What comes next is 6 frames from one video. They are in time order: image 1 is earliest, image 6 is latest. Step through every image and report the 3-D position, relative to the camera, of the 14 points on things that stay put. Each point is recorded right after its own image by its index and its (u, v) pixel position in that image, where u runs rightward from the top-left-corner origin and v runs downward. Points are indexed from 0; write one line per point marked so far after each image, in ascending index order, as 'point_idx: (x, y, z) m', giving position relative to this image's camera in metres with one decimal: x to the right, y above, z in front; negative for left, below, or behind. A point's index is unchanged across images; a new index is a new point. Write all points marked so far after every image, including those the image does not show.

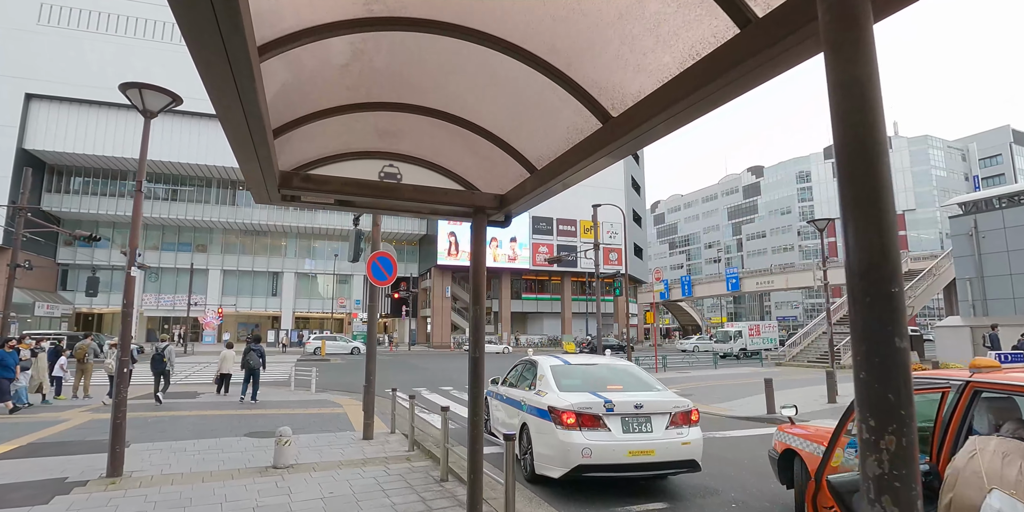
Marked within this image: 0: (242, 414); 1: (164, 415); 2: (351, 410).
0: (-5.7, -3.4, +11.3) m
1: (-7.3, -3.3, +11.2) m
2: (-3.7, -3.5, +12.1) m
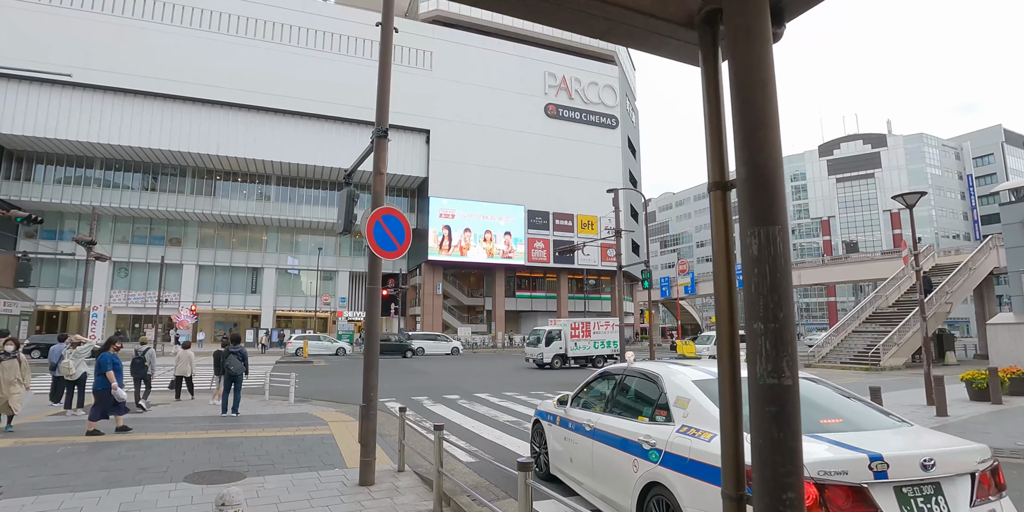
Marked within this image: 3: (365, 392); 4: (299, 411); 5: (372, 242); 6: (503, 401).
0: (-5.1, -2.9, +8.5) m
1: (-6.6, -2.9, +8.3) m
2: (-3.0, -3.1, +9.3) m
3: (-1.6, -1.5, +5.9) m
4: (-4.7, -3.5, +11.9) m
5: (-1.5, +0.2, +5.6) m
6: (-0.2, -3.8, +13.7) m
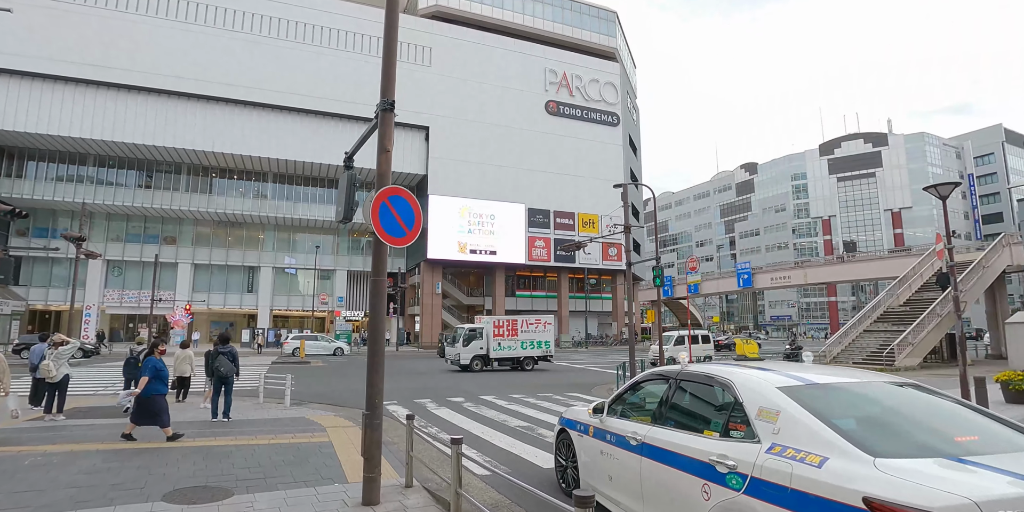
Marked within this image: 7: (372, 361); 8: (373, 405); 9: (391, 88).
0: (-4.8, -2.8, +7.7) m
1: (-6.4, -2.7, +7.5) m
2: (-2.8, -2.9, +8.6) m
3: (-1.4, -1.4, +5.2) m
4: (-4.5, -3.4, +11.2) m
5: (-1.2, +0.3, +4.9) m
6: (0.0, -3.6, +13.0) m
7: (-1.4, -1.0, +5.3) m
8: (-1.4, -1.5, +5.2) m
9: (-1.4, +1.9, +6.0) m
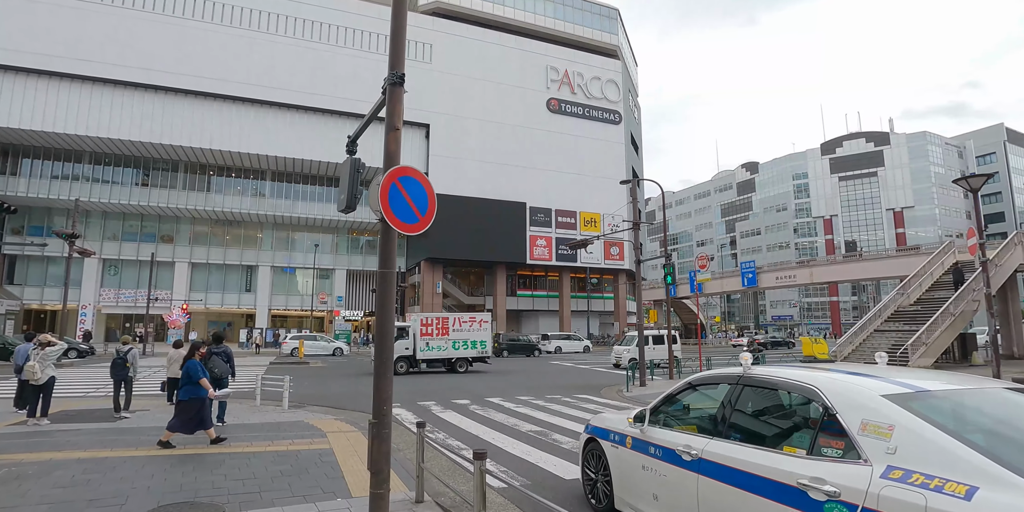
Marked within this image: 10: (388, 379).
0: (-4.6, -2.7, +7.2) m
1: (-6.2, -2.6, +7.0) m
2: (-2.6, -2.8, +8.0) m
3: (-1.2, -1.3, +4.6) m
4: (-4.3, -3.3, +10.6) m
5: (-1.0, +0.4, +4.3) m
6: (+0.2, -3.5, +12.5) m
7: (-1.2, -0.9, +4.7) m
8: (-1.1, -1.4, +4.7) m
9: (-1.1, +2.0, +5.4) m
10: (-1.1, -1.1, +4.7) m
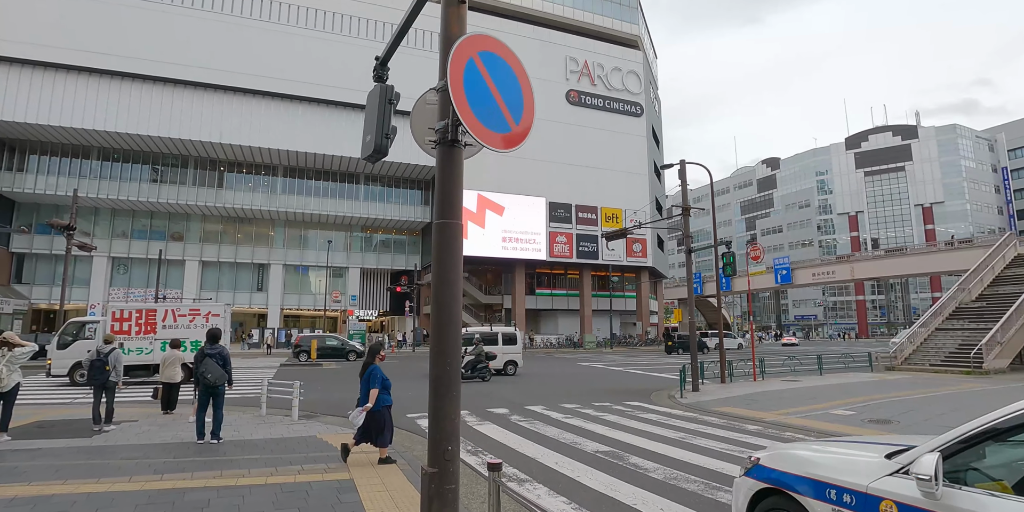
0: (-3.8, -2.4, +5.4) m
1: (-5.3, -2.3, +5.2) m
2: (-1.7, -2.5, +6.2) m
3: (-0.4, -1.0, +2.8) m
4: (-3.4, -2.9, +8.8) m
5: (-0.2, +0.7, +2.5) m
6: (+1.1, -3.2, +10.6) m
7: (-0.4, -0.6, +2.8) m
8: (-0.4, -1.0, +2.8) m
9: (-0.3, +2.3, +3.5) m
10: (-0.3, -0.8, +2.8) m
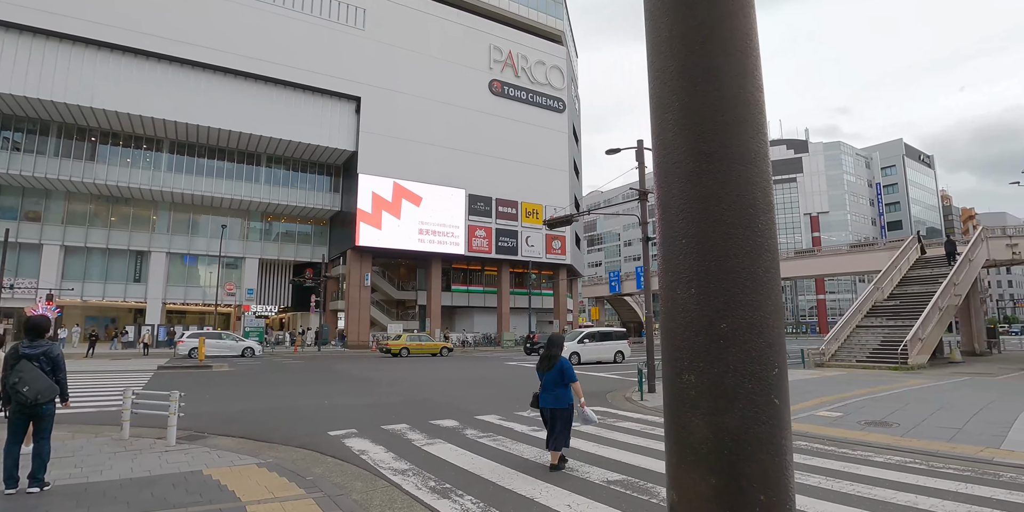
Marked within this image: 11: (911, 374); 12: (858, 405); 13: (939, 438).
0: (-3.5, -1.9, +2.7) m
1: (-5.0, -1.8, +2.3) m
2: (-1.6, -2.1, +3.8) m
3: (+0.3, -0.6, +0.7) m
4: (-3.7, -2.4, +6.1) m
5: (+0.5, +1.1, +0.4) m
6: (+0.4, -2.8, +8.6) m
7: (+0.3, -0.2, +0.7) m
8: (+0.3, -0.6, +0.7) m
9: (+0.3, +2.7, +1.4) m
10: (+0.4, -0.4, +0.7) m
11: (+14.1, -4.1, +18.7) m
12: (+7.3, -3.1, +11.1) m
13: (+6.5, -2.8, +8.1) m
